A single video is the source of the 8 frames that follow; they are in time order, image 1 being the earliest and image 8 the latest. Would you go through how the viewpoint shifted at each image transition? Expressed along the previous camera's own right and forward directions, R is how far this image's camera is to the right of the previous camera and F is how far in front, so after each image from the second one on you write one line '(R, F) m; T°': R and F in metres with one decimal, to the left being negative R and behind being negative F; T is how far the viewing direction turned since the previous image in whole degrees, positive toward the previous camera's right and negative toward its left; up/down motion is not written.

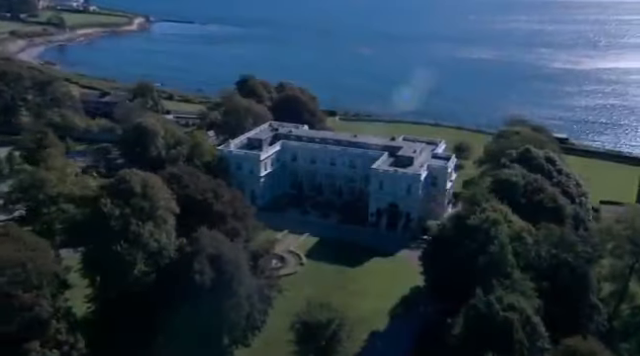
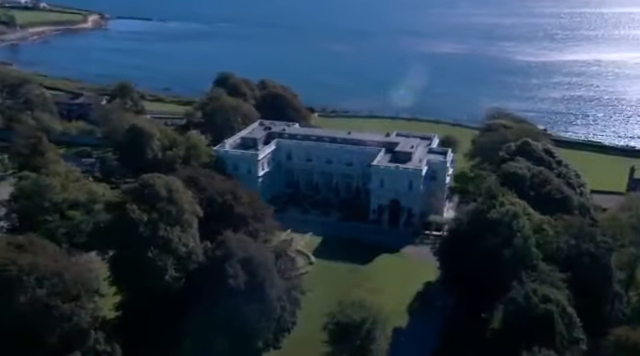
(-1.6, +0.1) m; +3°
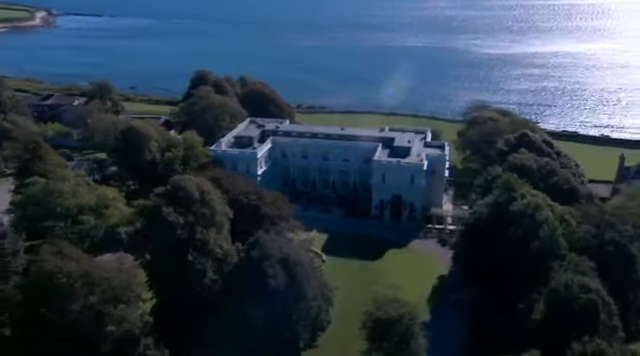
(-1.8, +0.1) m; +3°
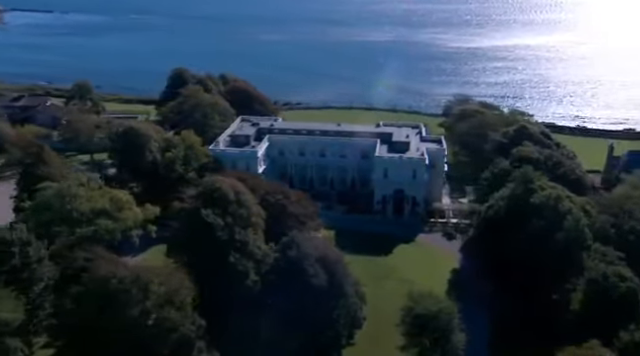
(-1.8, +0.1) m; +3°
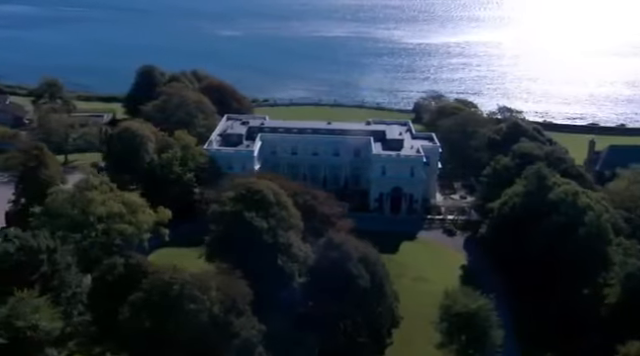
(-2.2, +0.1) m; +4°
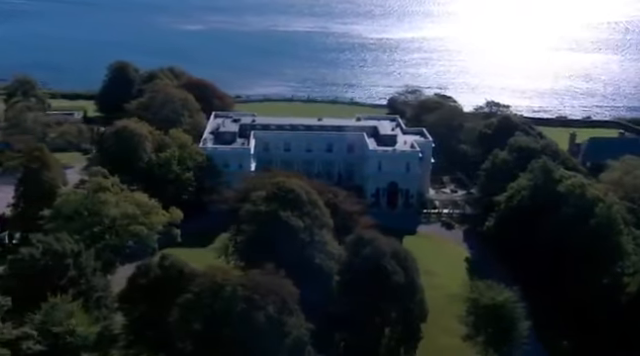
(-1.8, -0.1) m; +3°
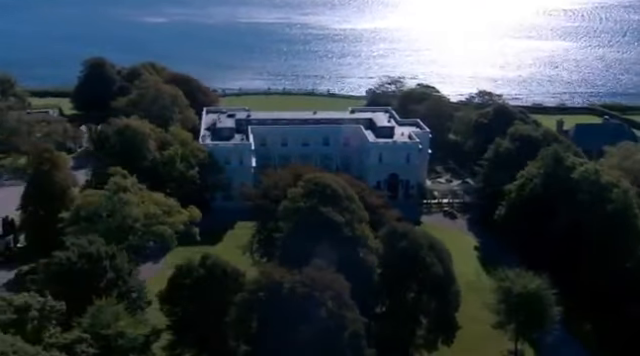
(-1.8, -0.2) m; +3°
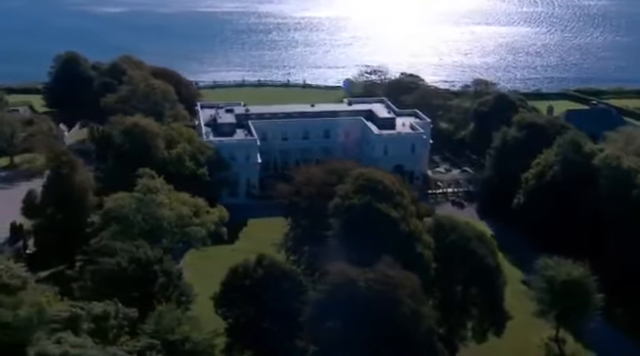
(-2.3, +0.1) m; +3°
